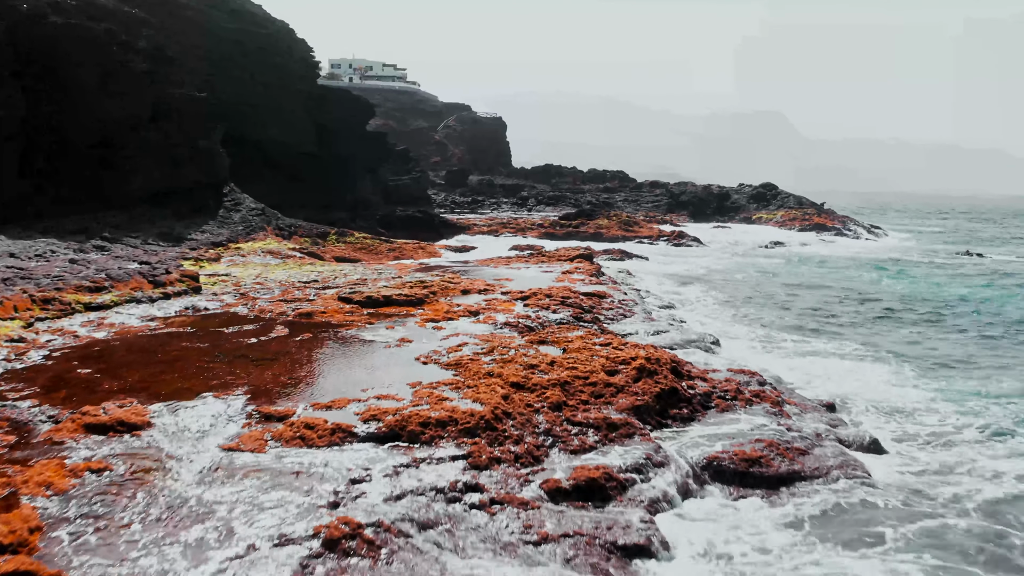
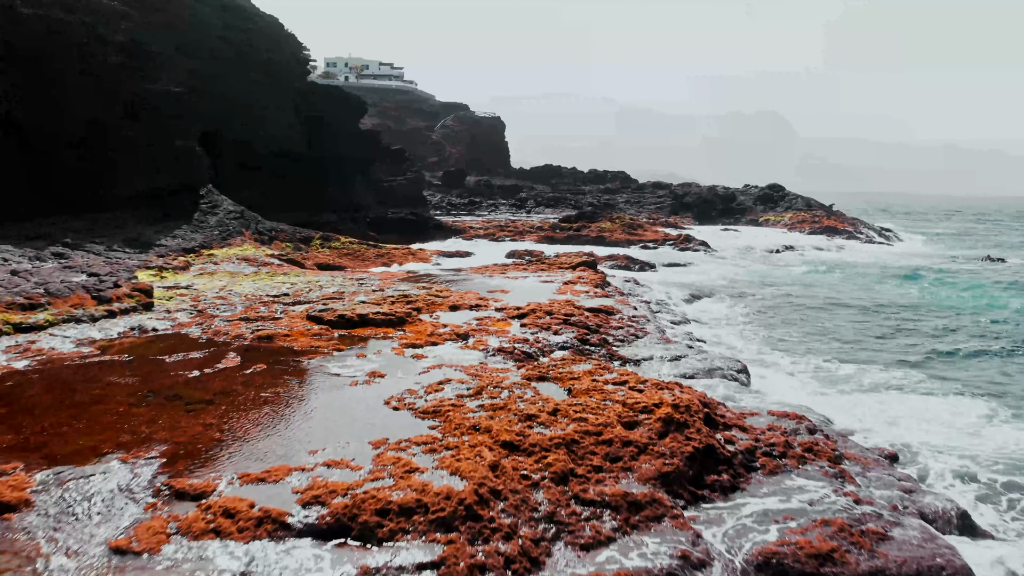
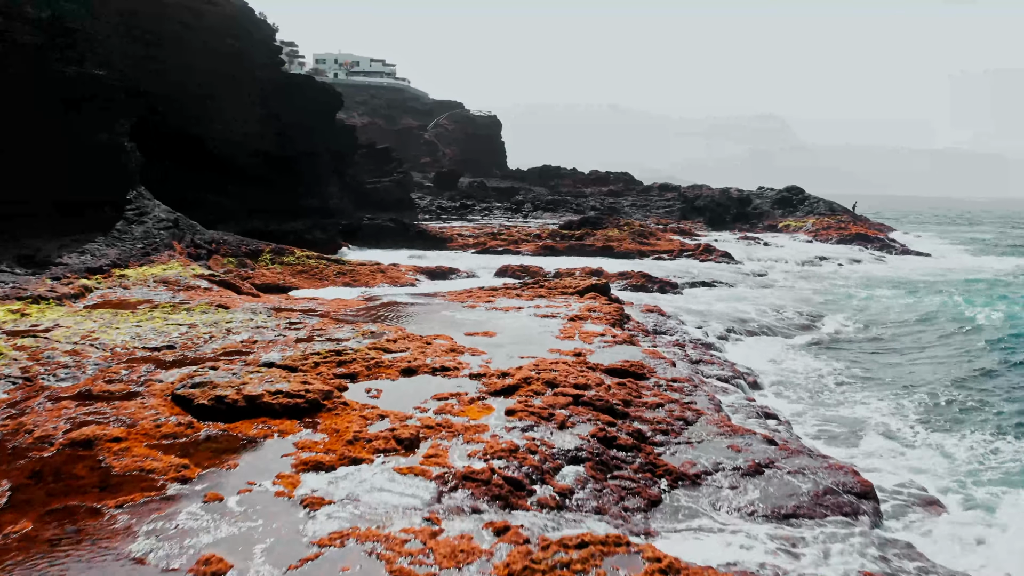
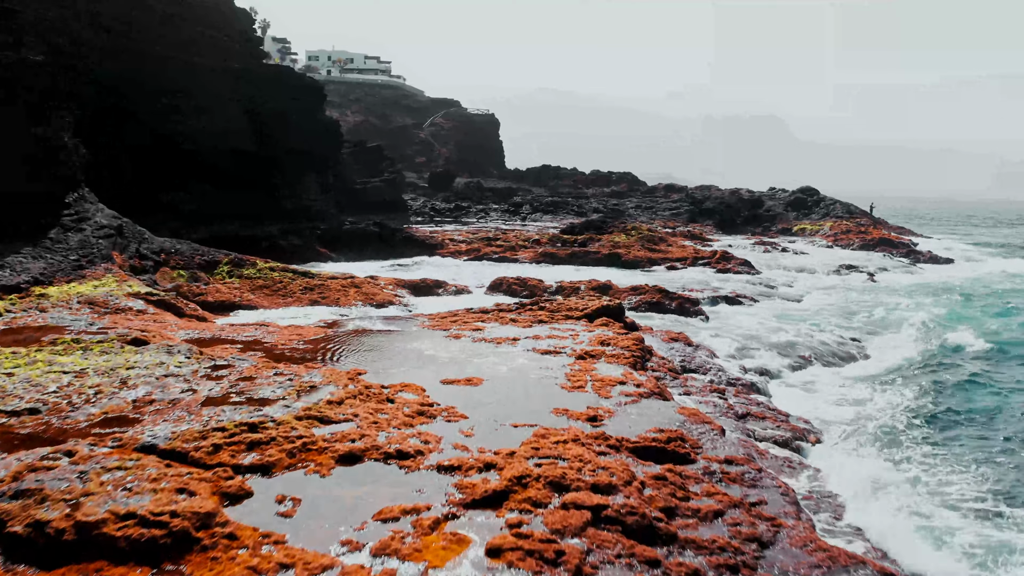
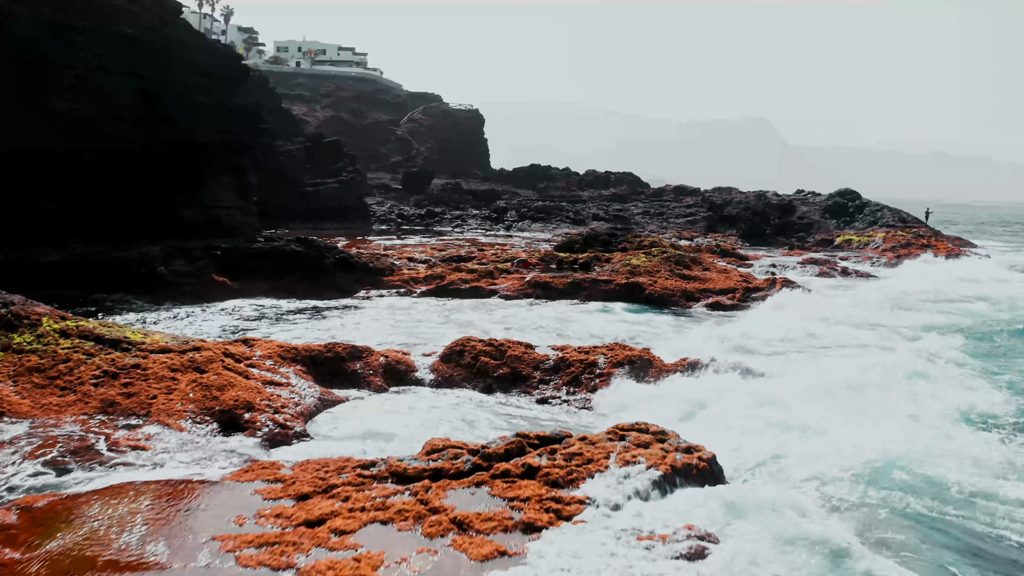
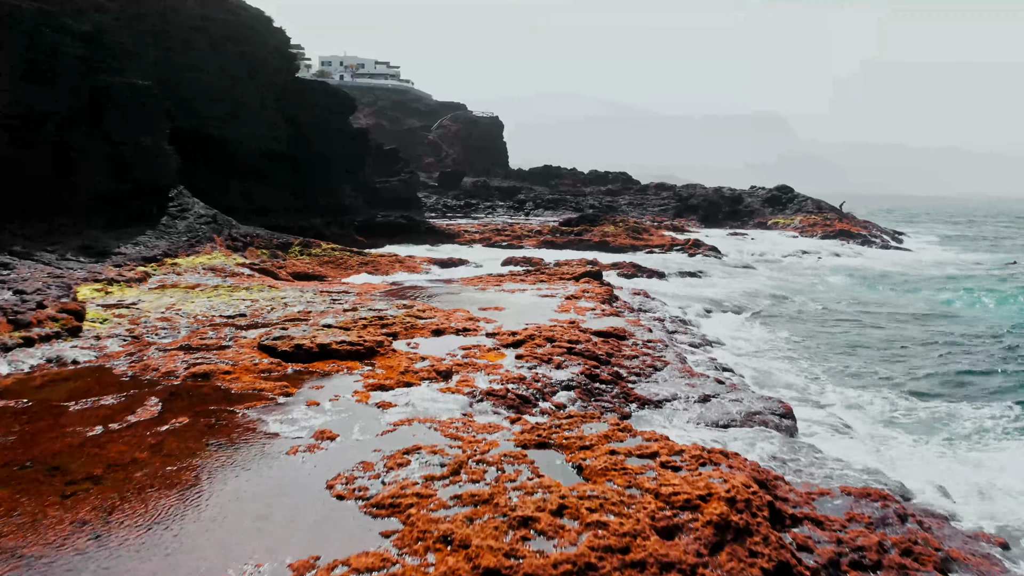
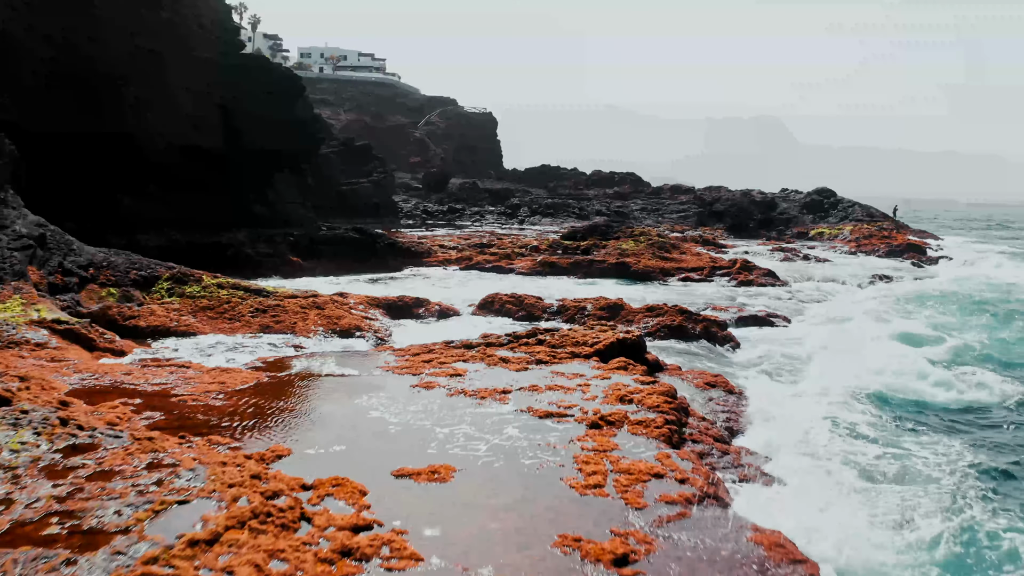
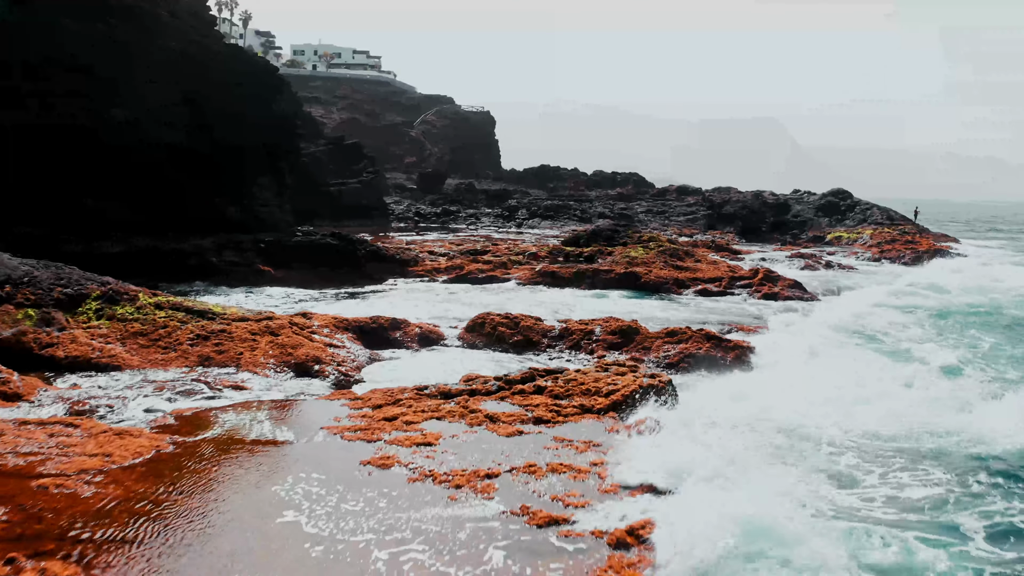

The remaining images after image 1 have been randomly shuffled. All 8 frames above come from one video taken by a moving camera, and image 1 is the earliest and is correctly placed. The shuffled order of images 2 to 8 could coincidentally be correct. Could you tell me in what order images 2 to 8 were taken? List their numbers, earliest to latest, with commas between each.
2, 6, 3, 4, 7, 8, 5
